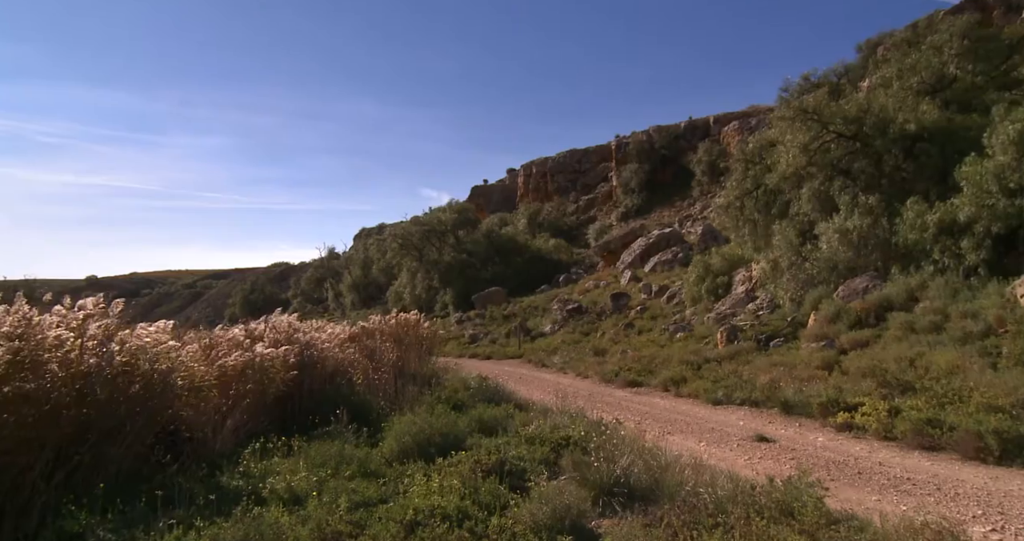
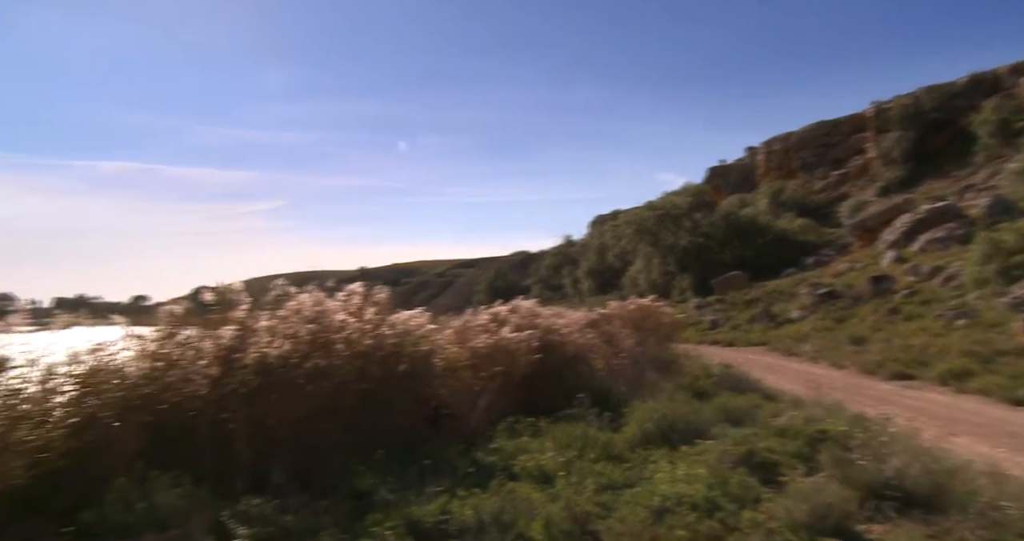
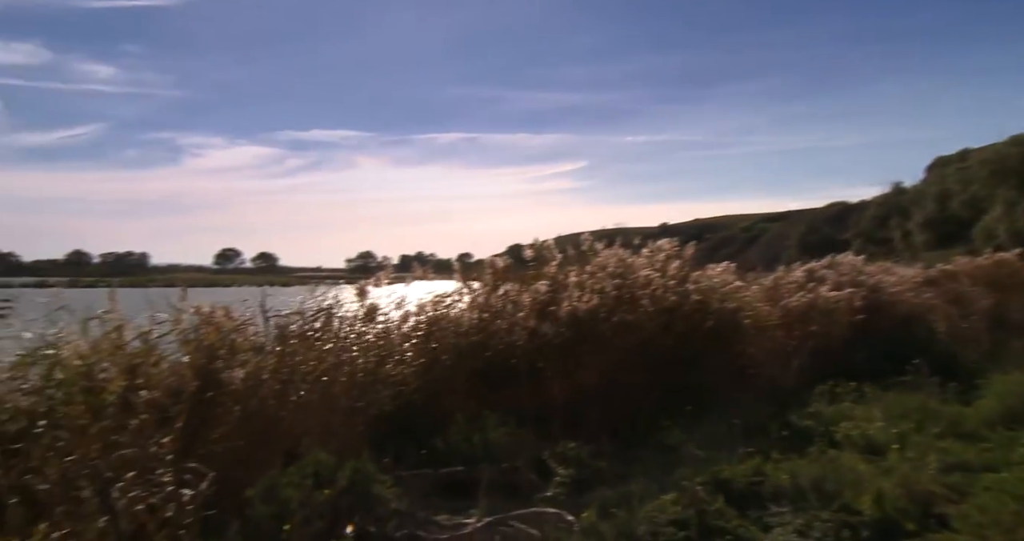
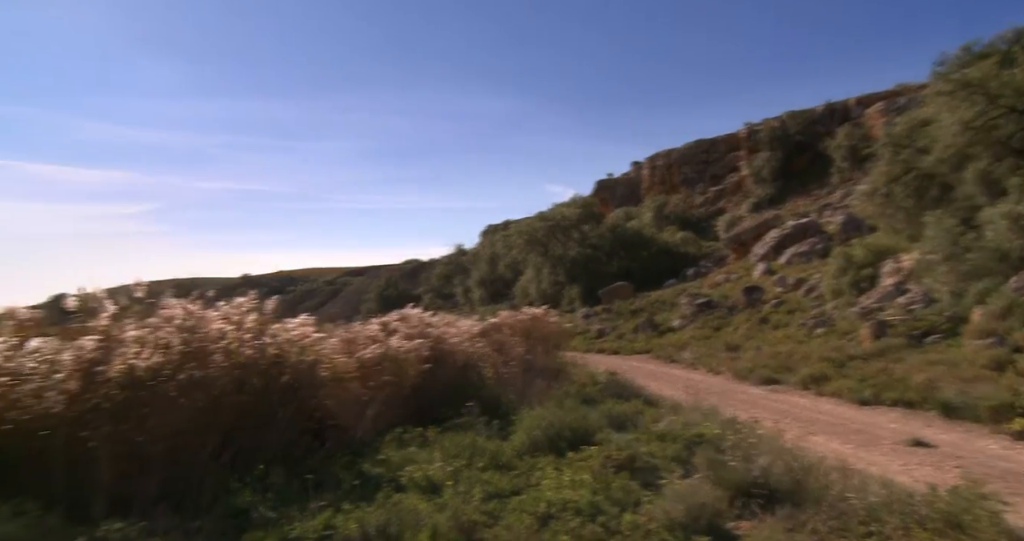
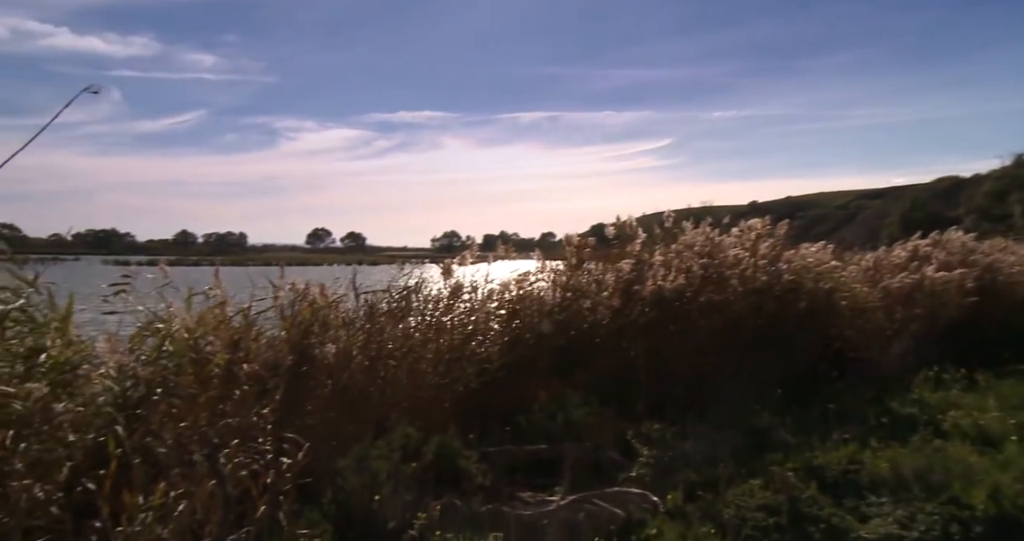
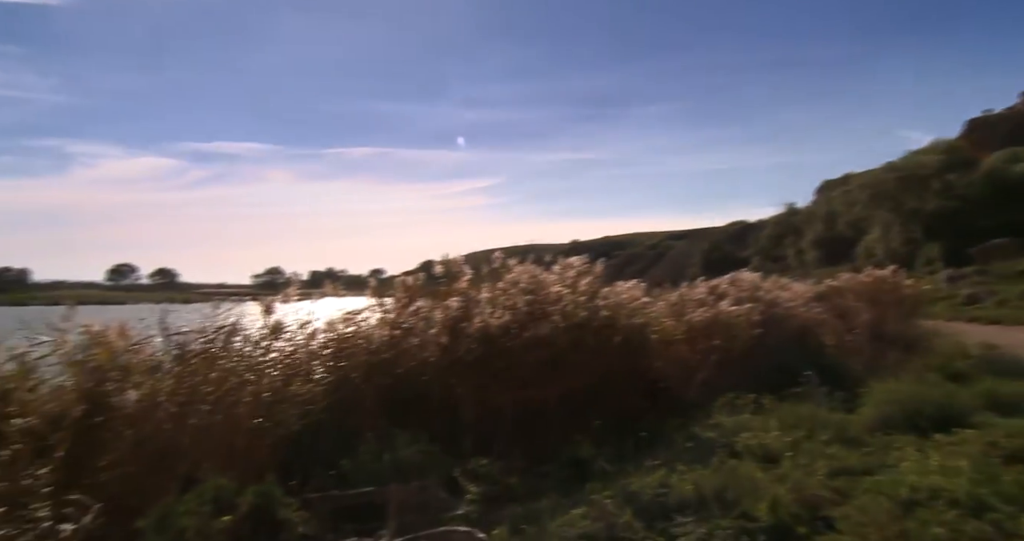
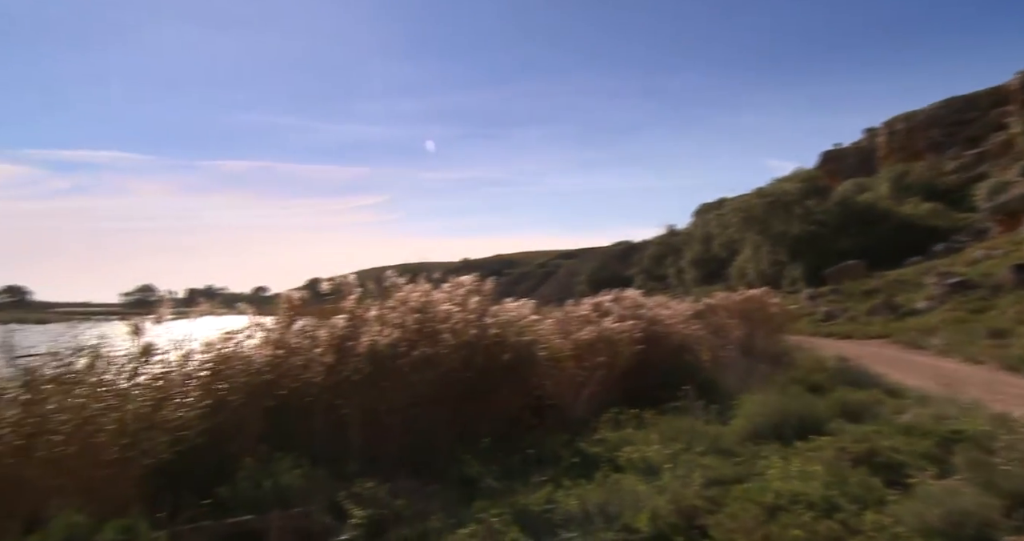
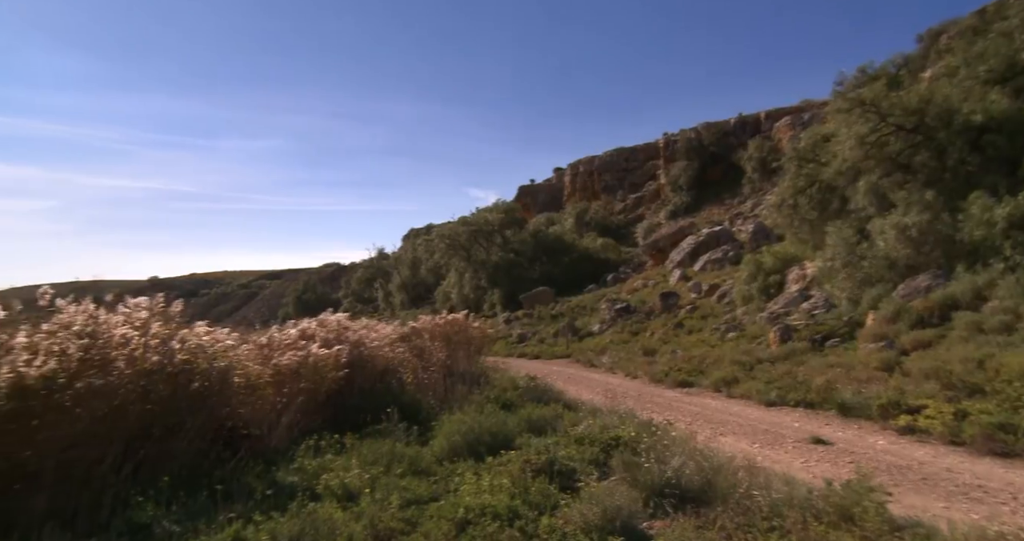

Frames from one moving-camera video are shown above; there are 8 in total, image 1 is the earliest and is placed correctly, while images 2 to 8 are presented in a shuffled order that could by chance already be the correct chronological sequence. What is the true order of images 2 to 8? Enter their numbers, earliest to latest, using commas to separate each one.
8, 4, 2, 7, 6, 3, 5
